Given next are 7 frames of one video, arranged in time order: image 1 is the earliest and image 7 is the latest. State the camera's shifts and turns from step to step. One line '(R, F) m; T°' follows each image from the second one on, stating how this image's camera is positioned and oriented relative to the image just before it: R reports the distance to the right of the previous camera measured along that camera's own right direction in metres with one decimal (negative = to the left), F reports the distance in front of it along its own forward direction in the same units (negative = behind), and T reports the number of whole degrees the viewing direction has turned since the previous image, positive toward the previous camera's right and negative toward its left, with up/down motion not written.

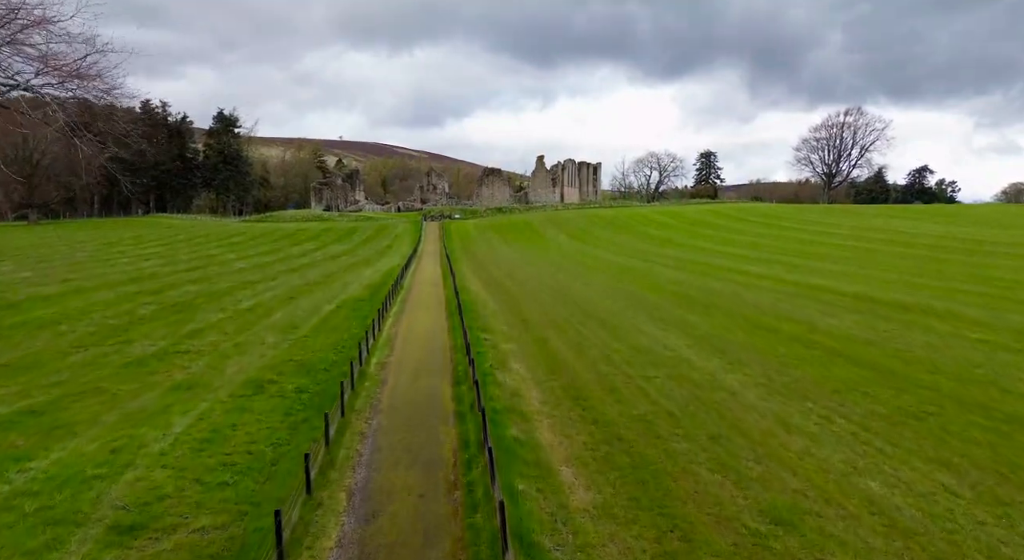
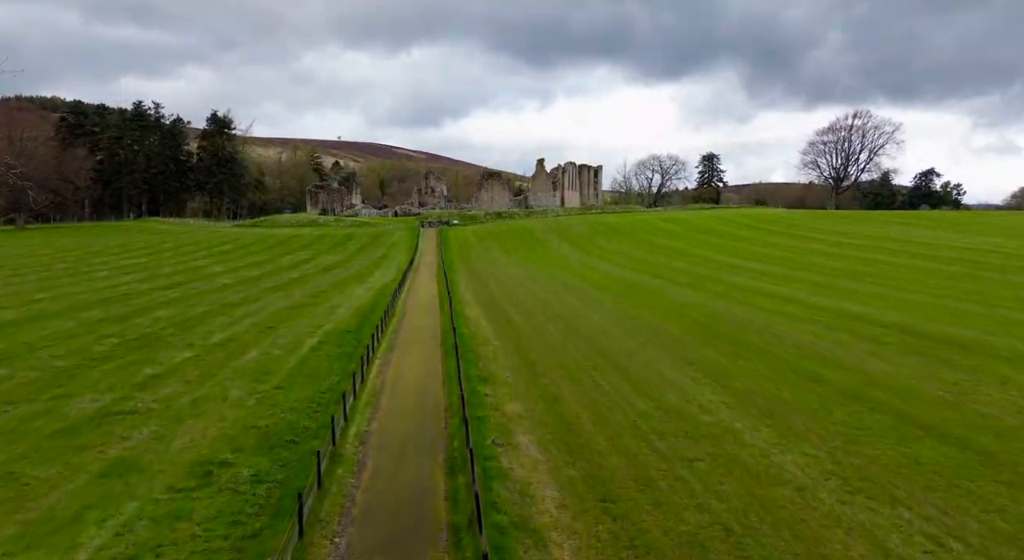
(-0.1, +2.5) m; 0°
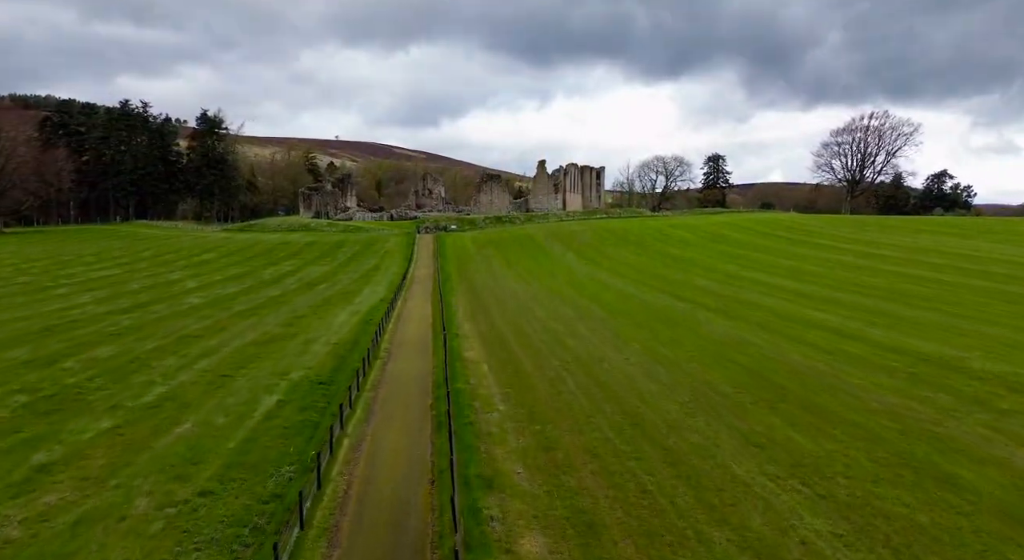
(-0.3, +4.2) m; 0°
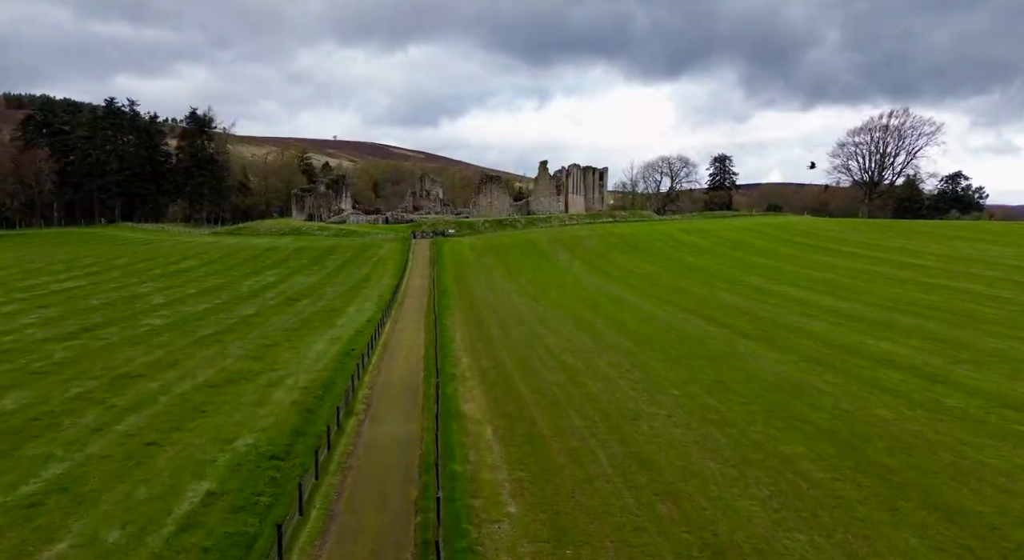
(-0.3, +4.4) m; 0°
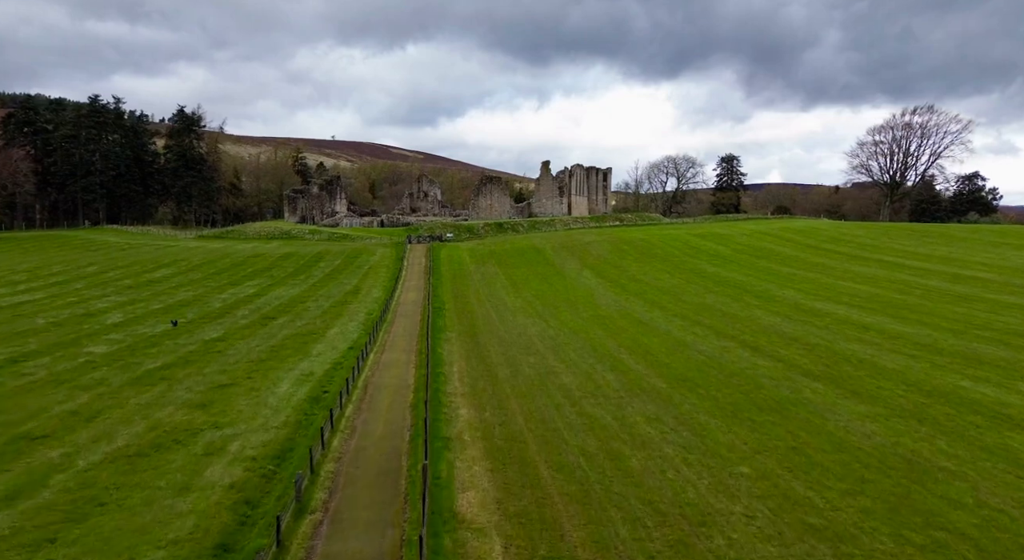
(-0.3, +4.7) m; 0°
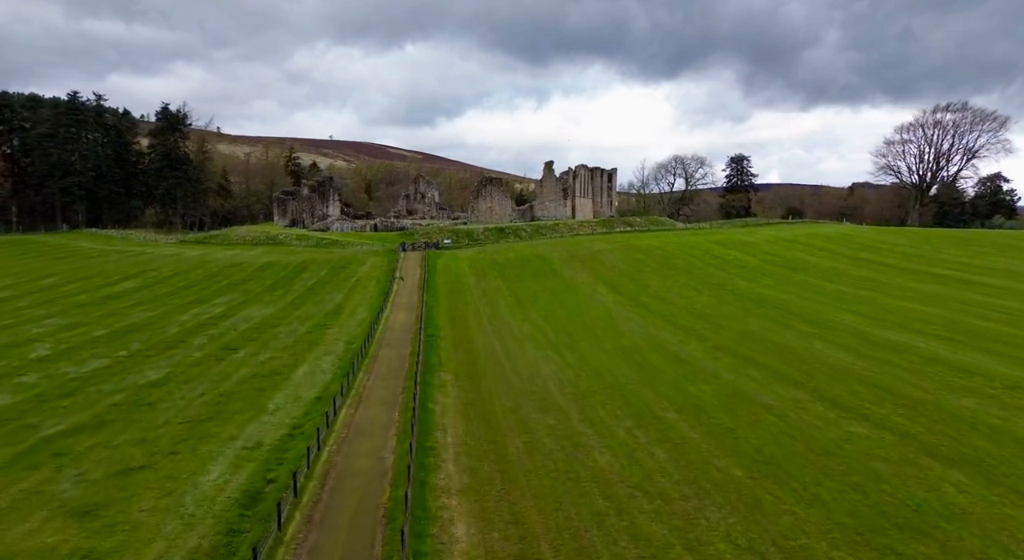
(-0.4, +5.7) m; 0°
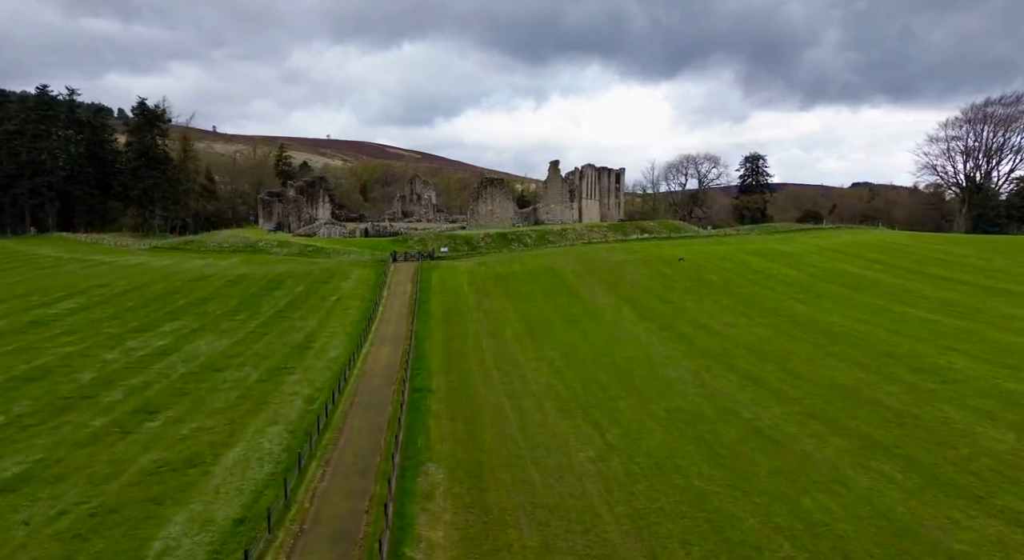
(-0.6, +7.6) m; 0°
